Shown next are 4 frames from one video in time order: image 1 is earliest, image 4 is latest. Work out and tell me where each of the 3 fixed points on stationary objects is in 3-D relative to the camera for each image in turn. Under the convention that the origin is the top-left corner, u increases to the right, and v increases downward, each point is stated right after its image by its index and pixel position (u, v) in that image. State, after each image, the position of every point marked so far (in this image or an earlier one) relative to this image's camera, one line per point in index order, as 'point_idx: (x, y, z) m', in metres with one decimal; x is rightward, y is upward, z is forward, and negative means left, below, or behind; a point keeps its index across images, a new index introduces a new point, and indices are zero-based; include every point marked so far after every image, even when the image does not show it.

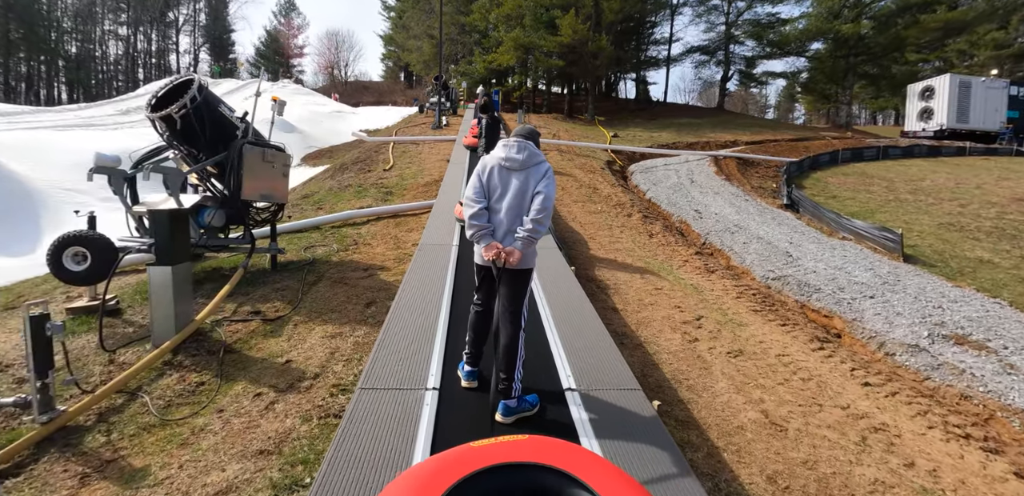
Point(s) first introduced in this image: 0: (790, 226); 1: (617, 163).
0: (+5.8, +0.5, +10.6) m
1: (+3.6, +2.9, +17.6) m
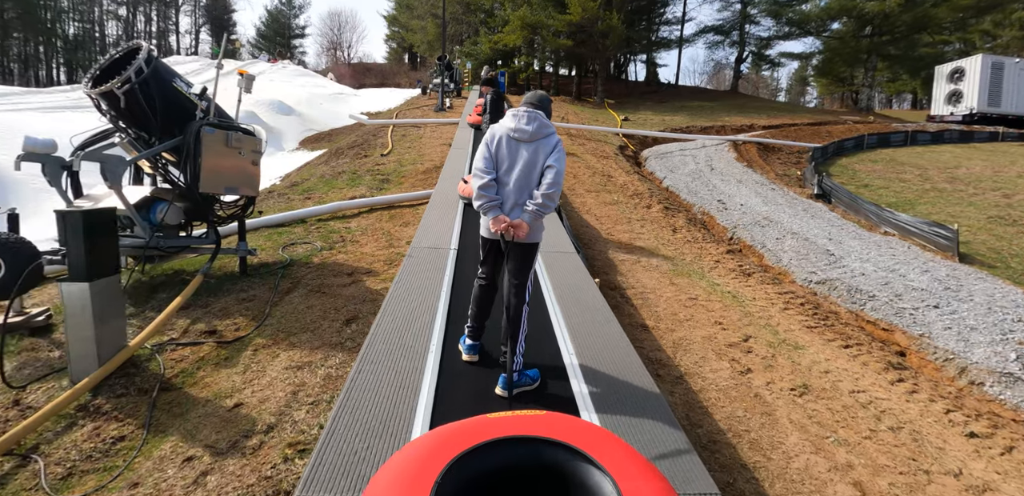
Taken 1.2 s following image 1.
0: (+5.9, +0.6, +9.6) m
1: (+3.8, +3.3, +16.6) m
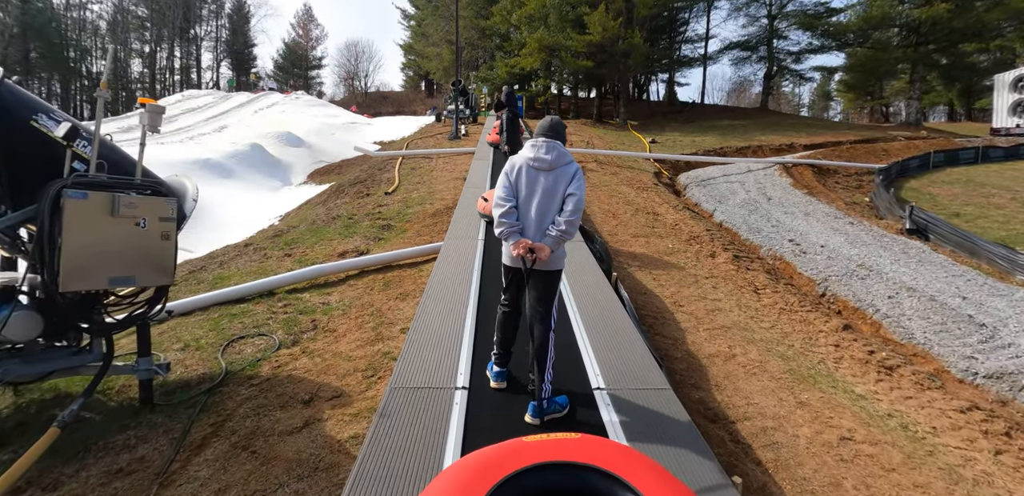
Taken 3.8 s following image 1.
0: (+6.4, -0.2, +7.6) m
1: (+4.4, +2.1, +14.7) m
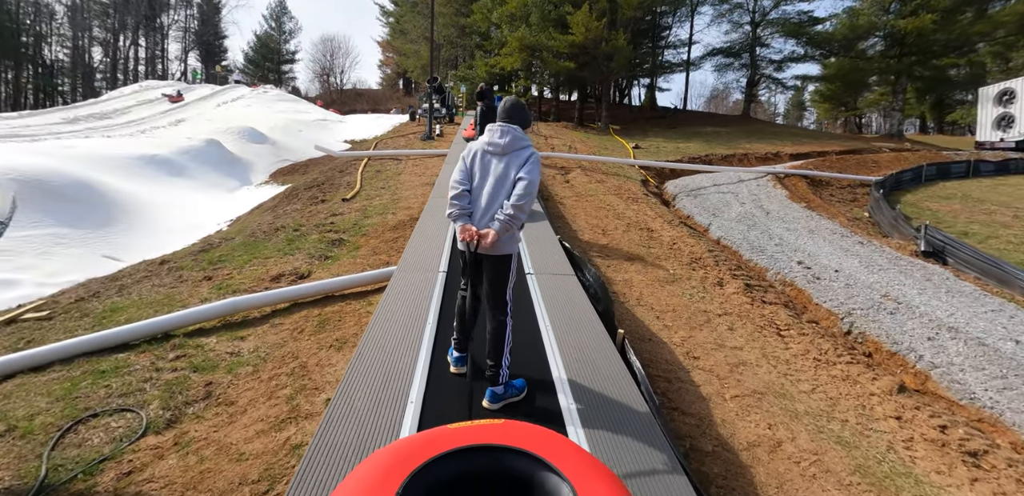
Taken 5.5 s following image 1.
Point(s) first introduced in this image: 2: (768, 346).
0: (+6.0, -0.6, +6.7) m
1: (+3.8, +1.7, +13.7) m
2: (+2.3, -0.9, +4.6) m
